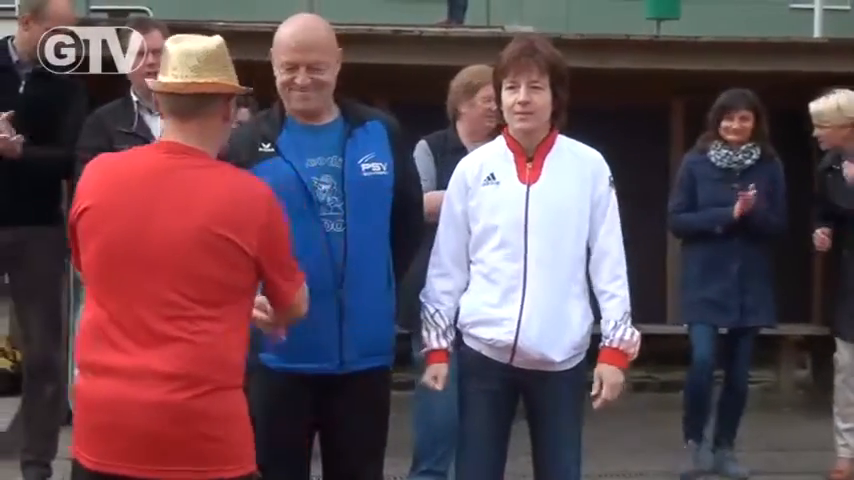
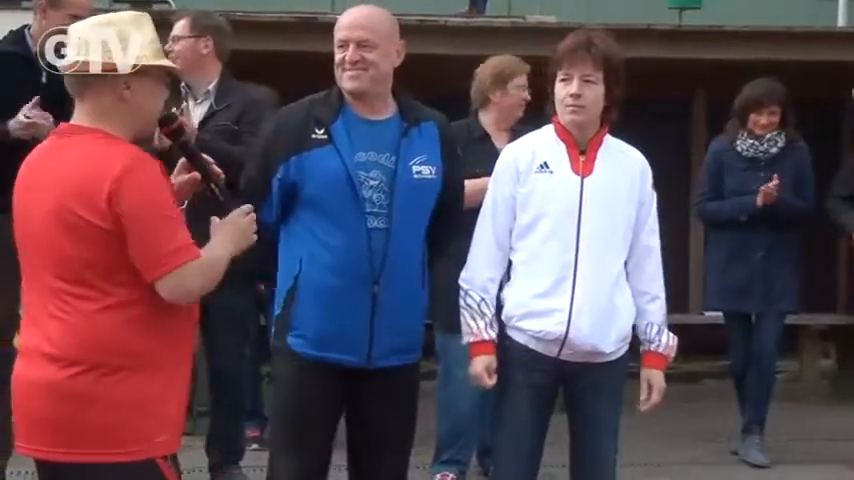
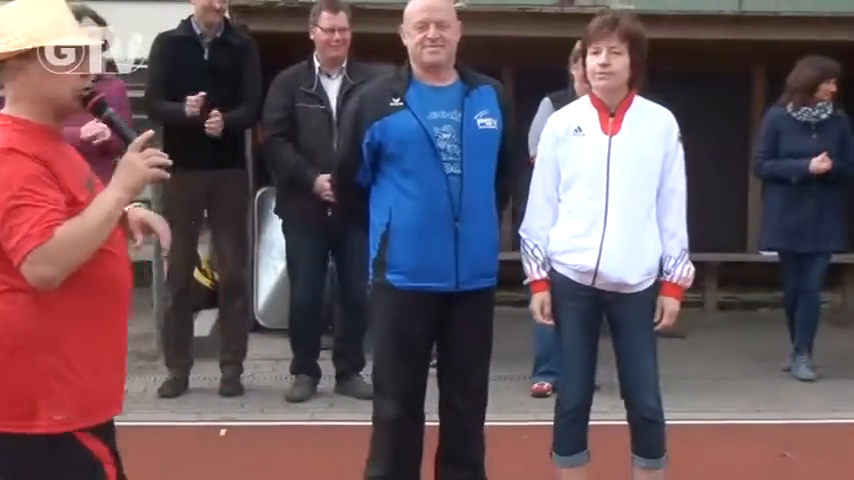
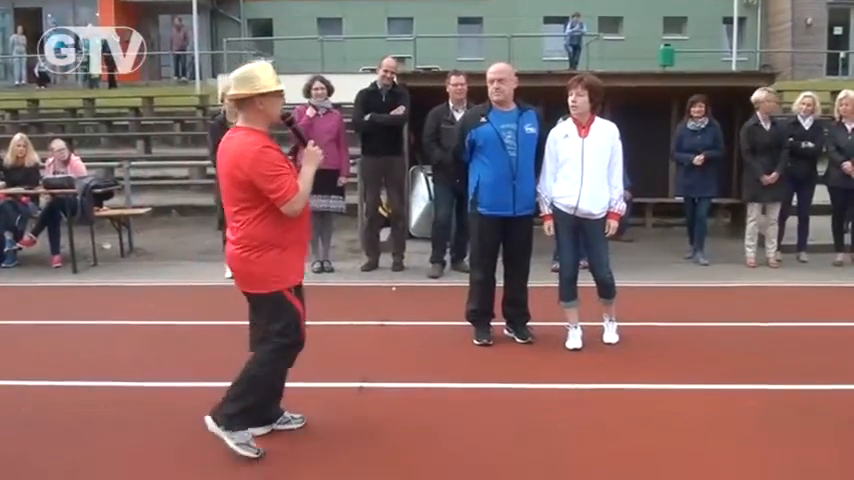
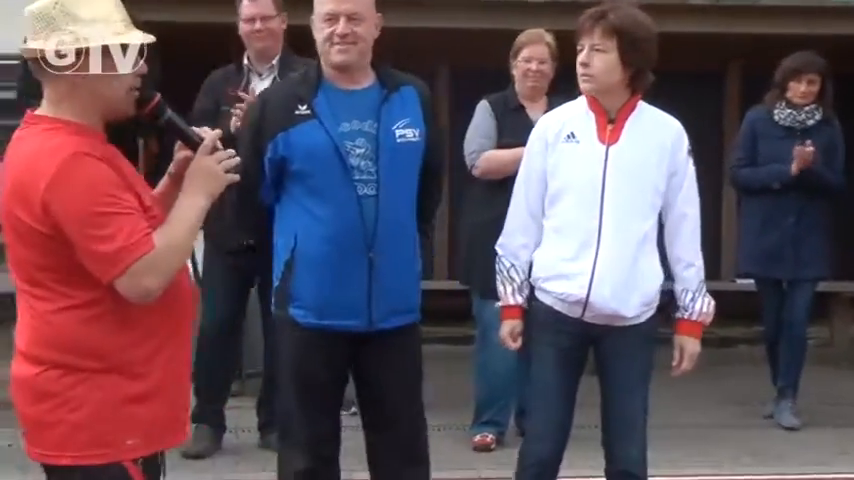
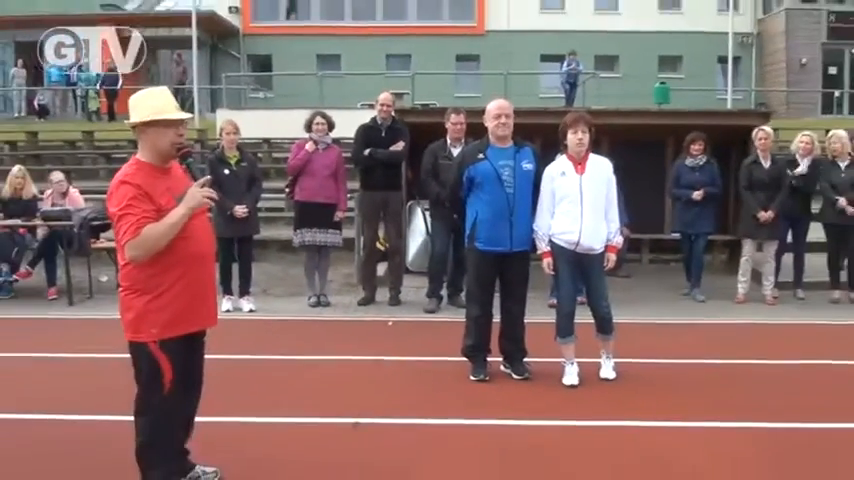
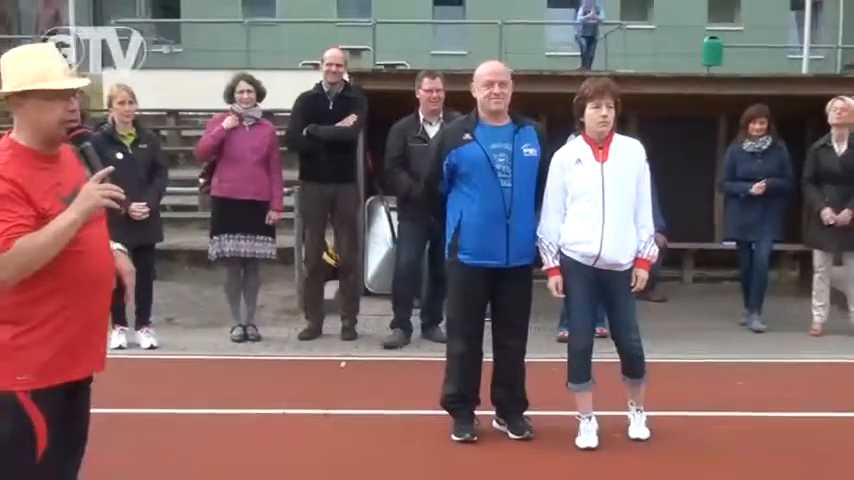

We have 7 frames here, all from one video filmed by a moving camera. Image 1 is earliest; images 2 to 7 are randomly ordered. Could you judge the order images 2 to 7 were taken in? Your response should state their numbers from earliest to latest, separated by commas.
2, 5, 3, 7, 6, 4
